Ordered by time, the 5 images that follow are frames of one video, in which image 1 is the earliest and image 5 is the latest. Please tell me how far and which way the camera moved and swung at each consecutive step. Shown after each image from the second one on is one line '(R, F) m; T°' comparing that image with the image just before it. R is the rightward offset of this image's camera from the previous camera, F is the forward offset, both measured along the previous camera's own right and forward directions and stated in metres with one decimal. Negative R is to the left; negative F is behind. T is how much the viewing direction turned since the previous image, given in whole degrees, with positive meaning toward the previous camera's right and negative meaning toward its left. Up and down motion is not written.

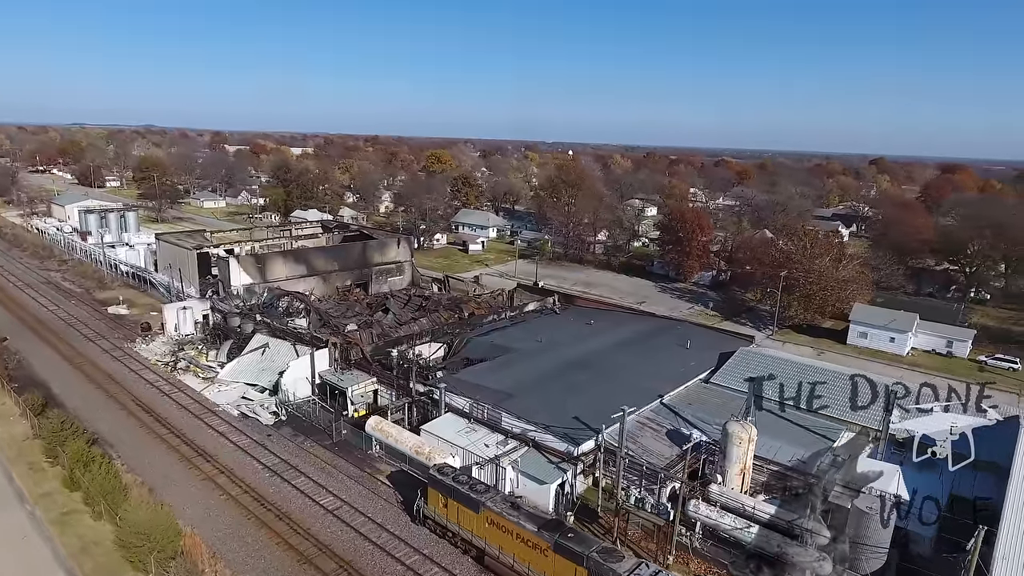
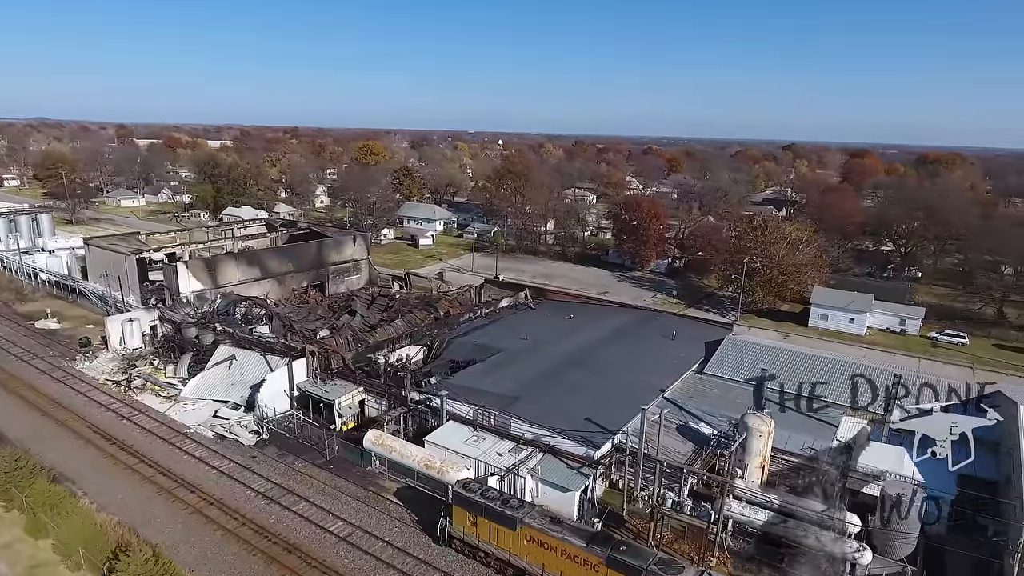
(-1.4, +0.7) m; +6°
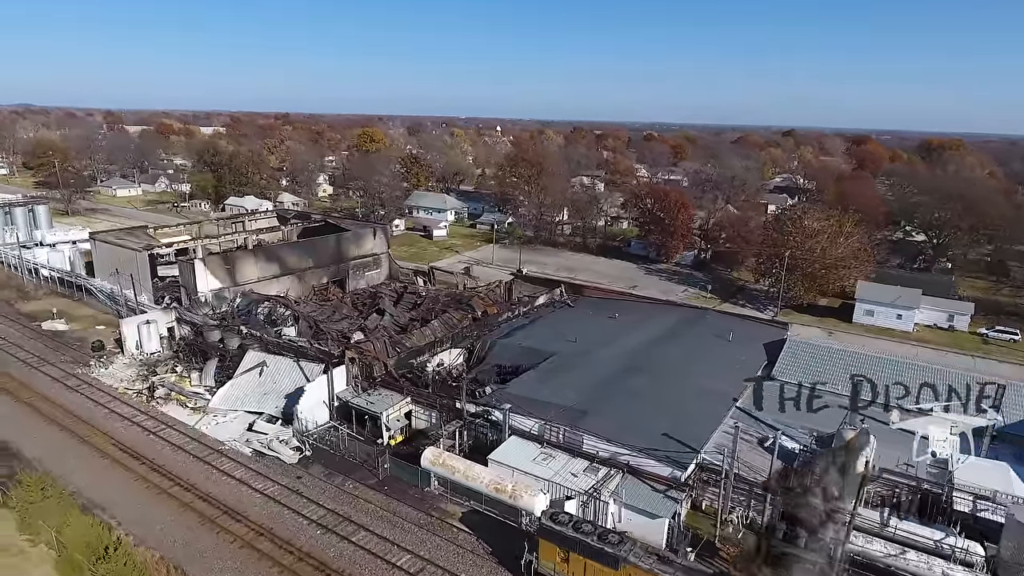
(-1.4, +1.1) m; +1°
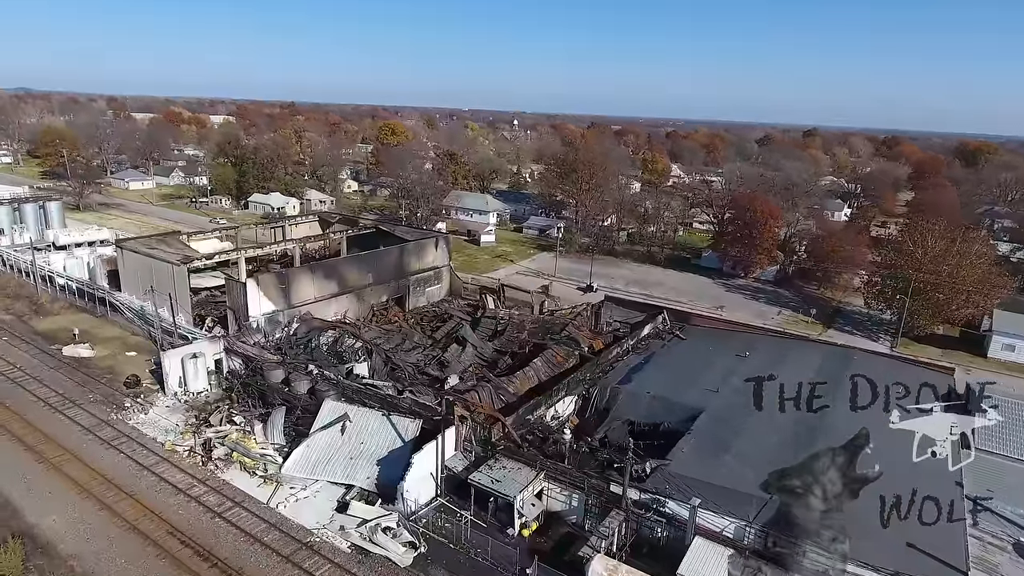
(-2.6, +2.8) m; 0°
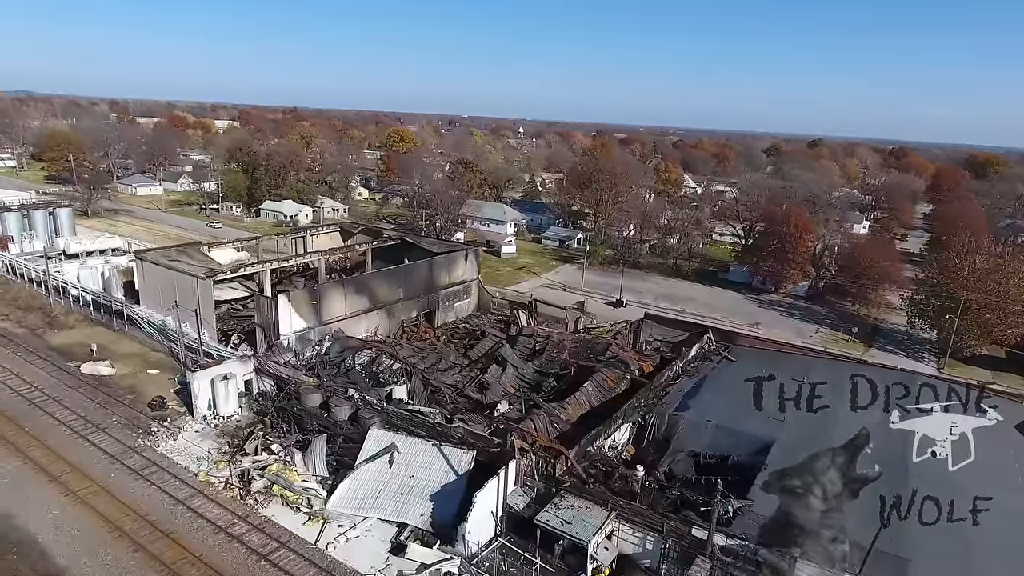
(-1.1, +0.7) m; 0°
